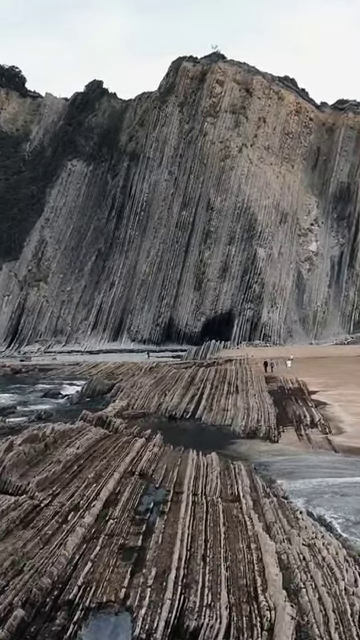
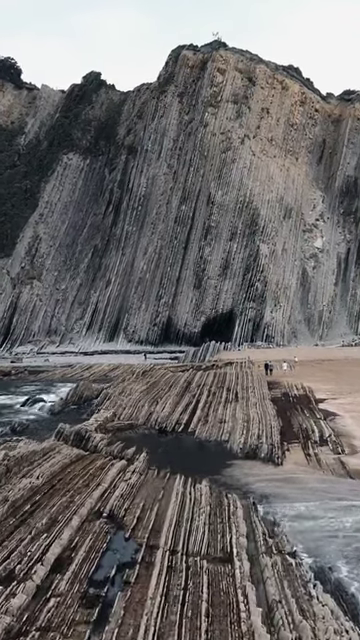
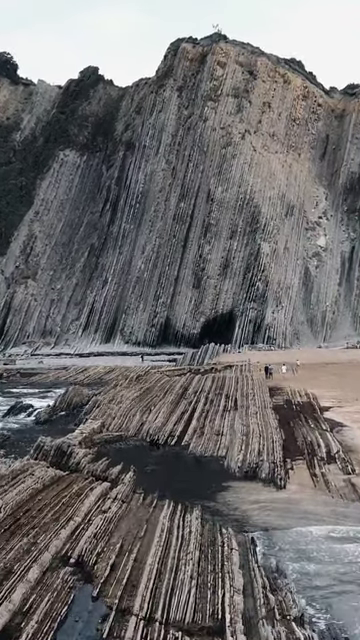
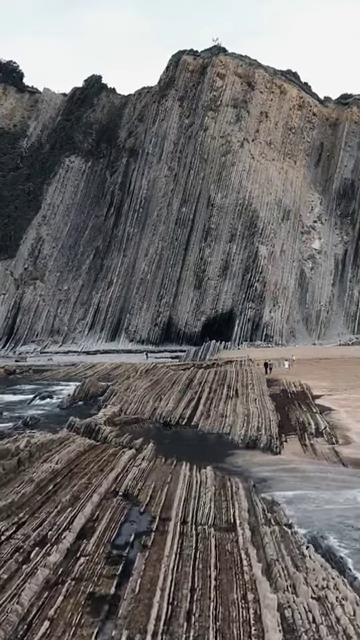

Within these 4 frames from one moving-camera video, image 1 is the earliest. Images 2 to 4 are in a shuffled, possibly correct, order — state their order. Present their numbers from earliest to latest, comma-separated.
4, 2, 3
